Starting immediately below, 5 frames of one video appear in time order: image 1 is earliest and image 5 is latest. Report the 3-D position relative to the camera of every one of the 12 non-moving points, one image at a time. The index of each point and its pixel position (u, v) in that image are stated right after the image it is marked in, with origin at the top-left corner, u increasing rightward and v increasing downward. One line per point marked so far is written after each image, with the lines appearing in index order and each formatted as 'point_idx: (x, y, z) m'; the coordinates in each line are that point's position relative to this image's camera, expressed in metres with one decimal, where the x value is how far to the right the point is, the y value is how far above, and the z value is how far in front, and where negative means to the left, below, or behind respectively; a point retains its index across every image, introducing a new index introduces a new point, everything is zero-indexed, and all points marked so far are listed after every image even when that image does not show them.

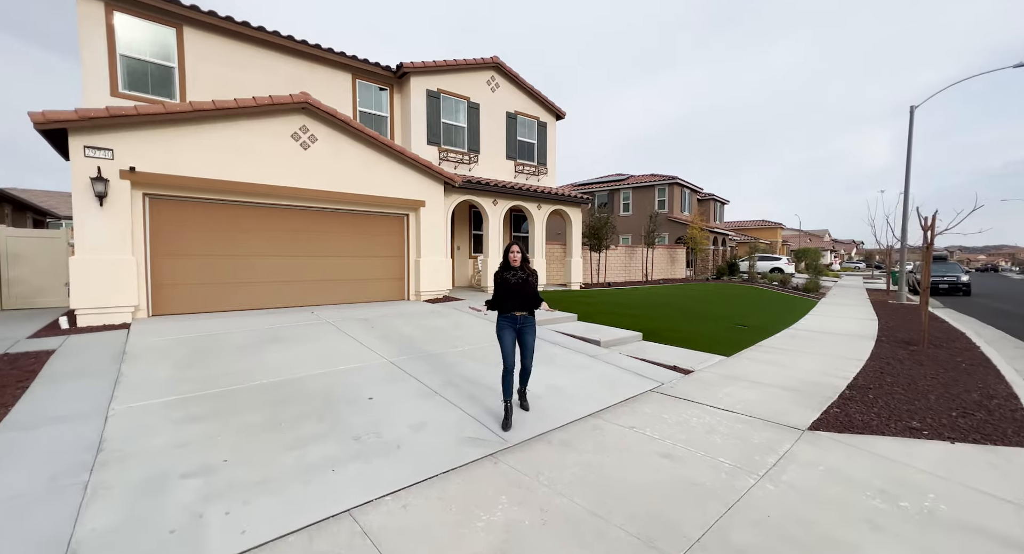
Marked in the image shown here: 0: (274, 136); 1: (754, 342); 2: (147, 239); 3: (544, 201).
0: (-4.8, +2.8, +8.4) m
1: (+4.7, -1.3, +8.1) m
2: (-6.5, +0.7, +7.5) m
3: (+1.1, +2.6, +14.1) m
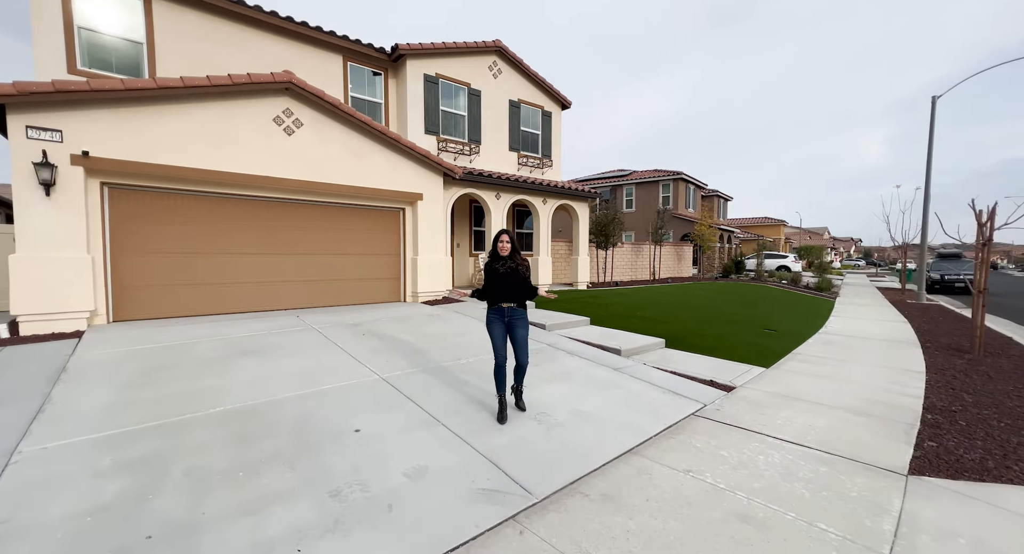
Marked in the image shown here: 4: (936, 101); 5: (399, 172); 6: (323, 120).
0: (-4.6, +2.8, +7.5) m
1: (+4.8, -1.3, +7.3) m
2: (-6.4, +0.7, +6.6) m
3: (+1.2, +2.6, +13.3) m
4: (+15.2, +6.3, +15.1) m
5: (-2.5, +2.4, +9.5) m
6: (-3.7, +3.1, +8.3) m
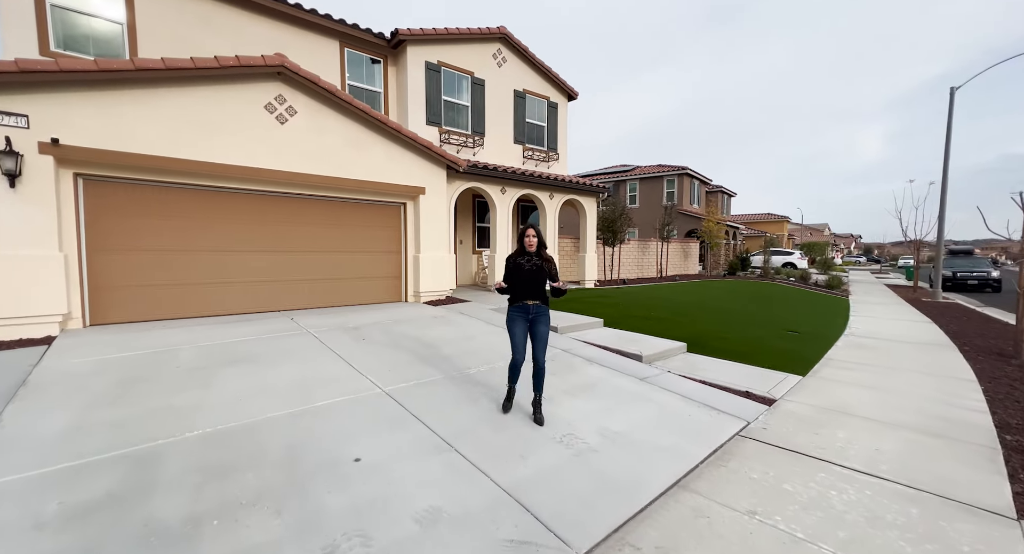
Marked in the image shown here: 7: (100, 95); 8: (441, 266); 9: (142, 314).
0: (-4.4, +2.8, +7.0) m
1: (+5.0, -1.2, +6.8) m
2: (-6.2, +0.7, +6.0) m
3: (+1.3, +2.7, +12.8) m
4: (+15.4, +6.4, +14.6) m
5: (-2.4, +2.4, +8.9) m
6: (-3.6, +3.1, +7.7) m
7: (-5.7, +2.5, +5.8) m
8: (-1.6, +0.3, +9.5) m
9: (-5.8, -0.6, +6.6) m
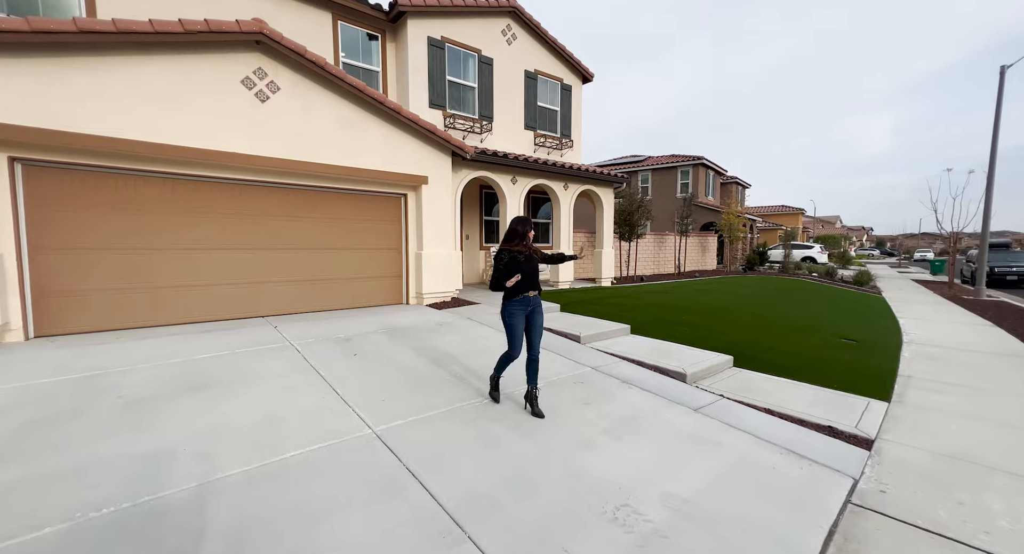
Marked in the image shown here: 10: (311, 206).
0: (-4.2, +2.8, +6.0) m
1: (+5.2, -1.3, +5.8) m
2: (-6.0, +0.6, +5.1) m
3: (+1.6, +2.7, +11.7) m
4: (+15.7, +6.5, +13.4) m
5: (-2.1, +2.4, +7.9) m
6: (-3.3, +3.1, +6.7) m
7: (-5.5, +2.5, +4.9) m
8: (-1.3, +0.3, +8.5) m
9: (-5.5, -0.6, +5.6) m
10: (-3.4, +1.2, +7.2) m
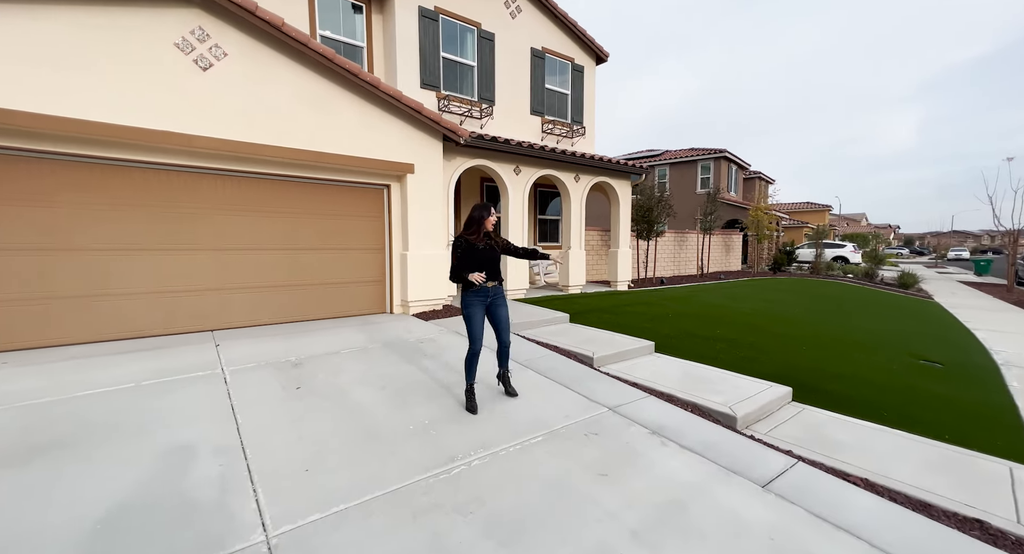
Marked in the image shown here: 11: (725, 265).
0: (-4.3, +2.7, +4.8) m
1: (+5.2, -1.4, +4.4) m
2: (-6.0, +0.5, +4.0) m
3: (+1.7, +2.7, +10.4) m
4: (+15.8, +6.4, +11.6) m
5: (-2.1, +2.3, +6.7) m
6: (-3.3, +3.0, +5.6) m
7: (-5.6, +2.4, +3.8) m
8: (-1.3, +0.2, +7.3) m
9: (-5.6, -0.7, +4.5) m
10: (-3.4, +1.1, +6.0) m
11: (+9.4, +0.6, +18.6) m
